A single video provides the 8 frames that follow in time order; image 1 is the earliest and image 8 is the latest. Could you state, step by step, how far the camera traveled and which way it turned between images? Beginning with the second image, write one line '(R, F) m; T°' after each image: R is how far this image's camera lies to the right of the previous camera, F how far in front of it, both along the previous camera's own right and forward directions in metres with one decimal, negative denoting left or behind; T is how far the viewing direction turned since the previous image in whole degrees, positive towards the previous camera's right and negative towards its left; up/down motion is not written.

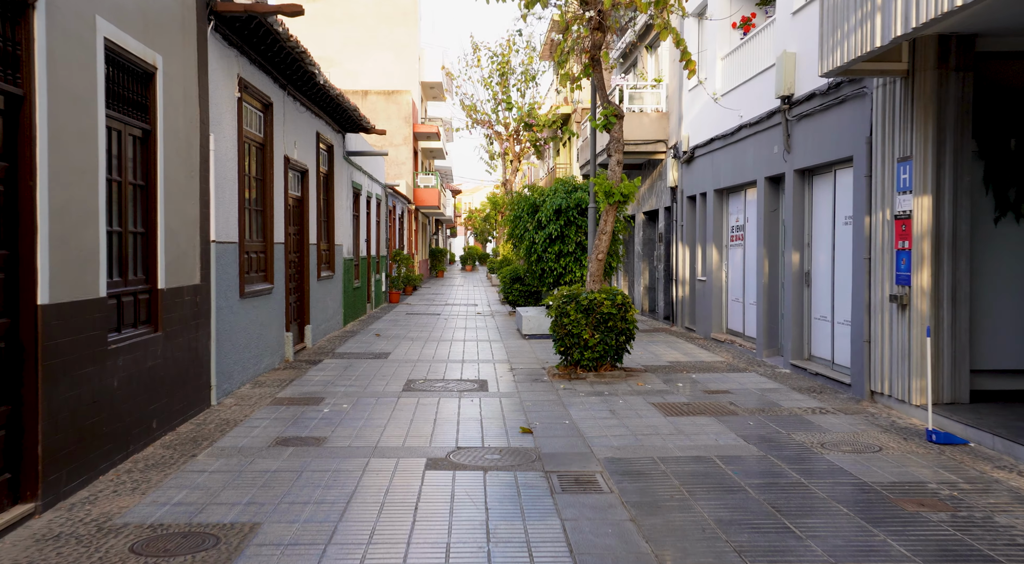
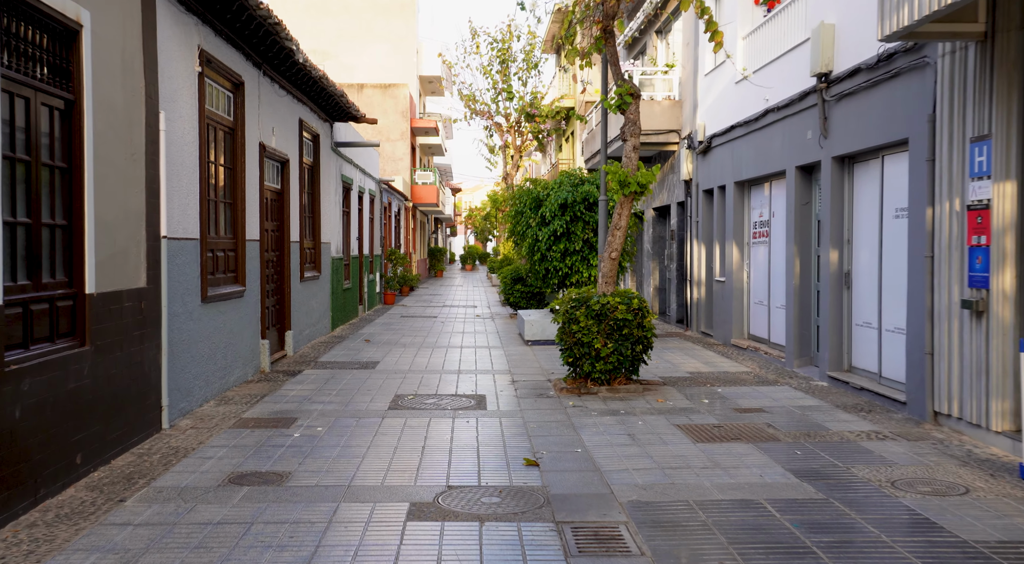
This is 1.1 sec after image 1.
(0.0, +1.1) m; 0°
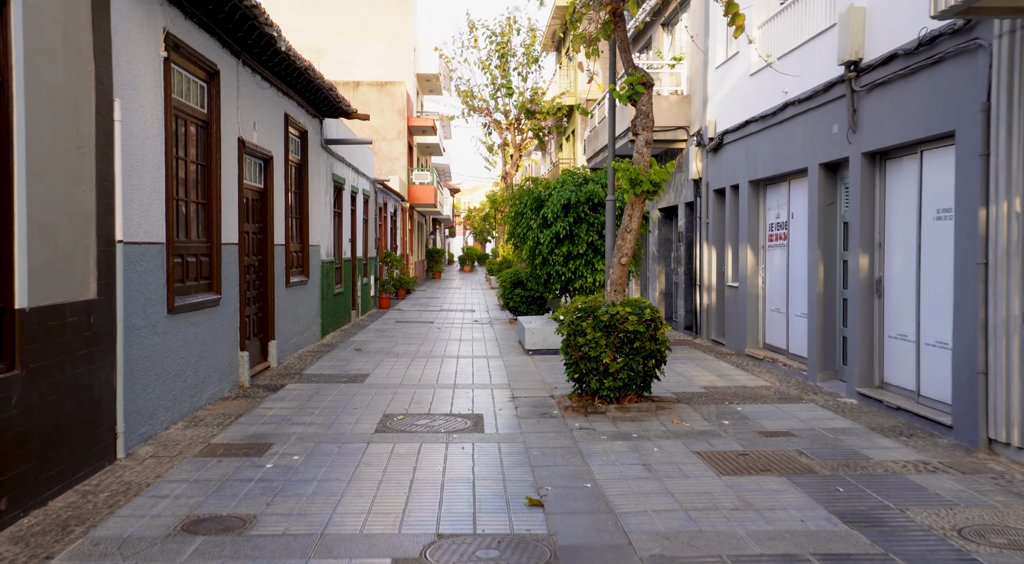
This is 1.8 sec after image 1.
(0.0, +0.7) m; 0°
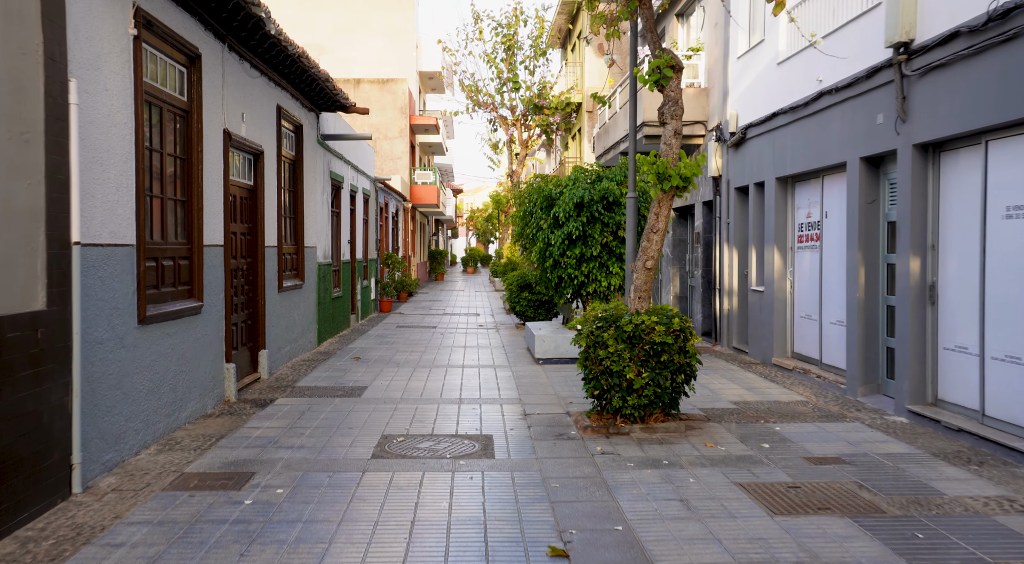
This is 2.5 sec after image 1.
(-0.1, +0.8) m; 0°
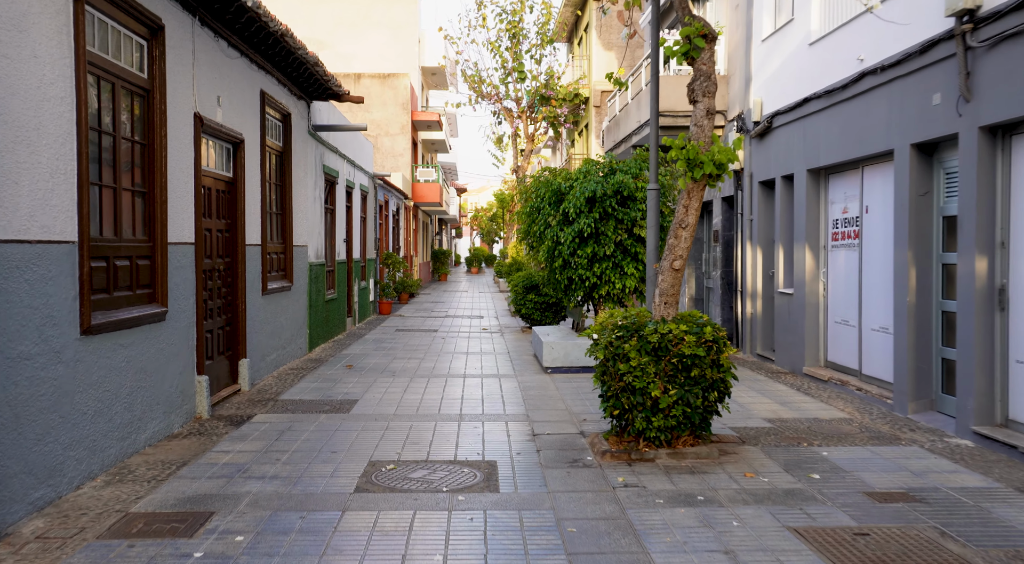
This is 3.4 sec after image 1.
(0.0, +0.9) m; 0°
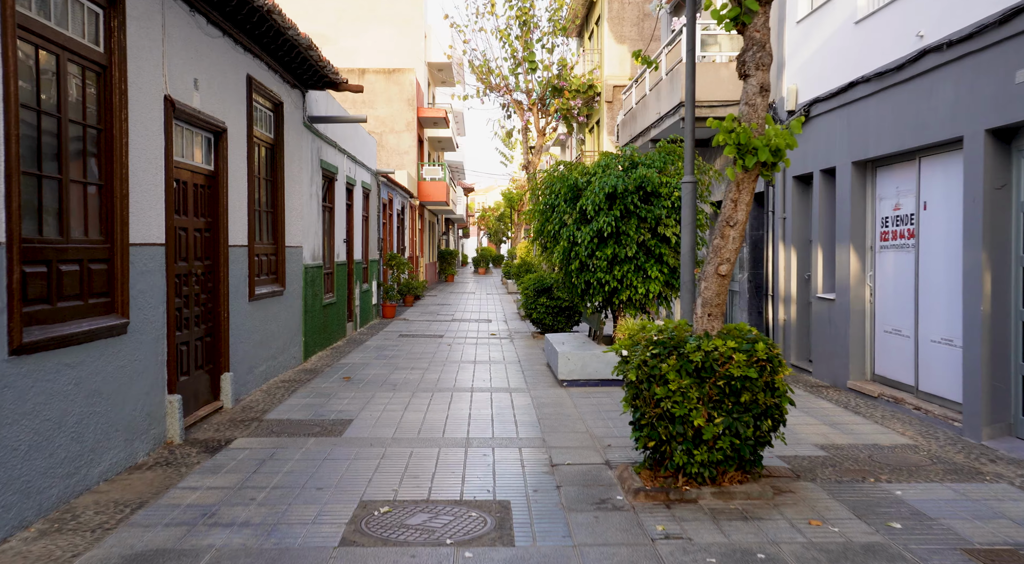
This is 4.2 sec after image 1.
(-0.1, +0.9) m; -1°
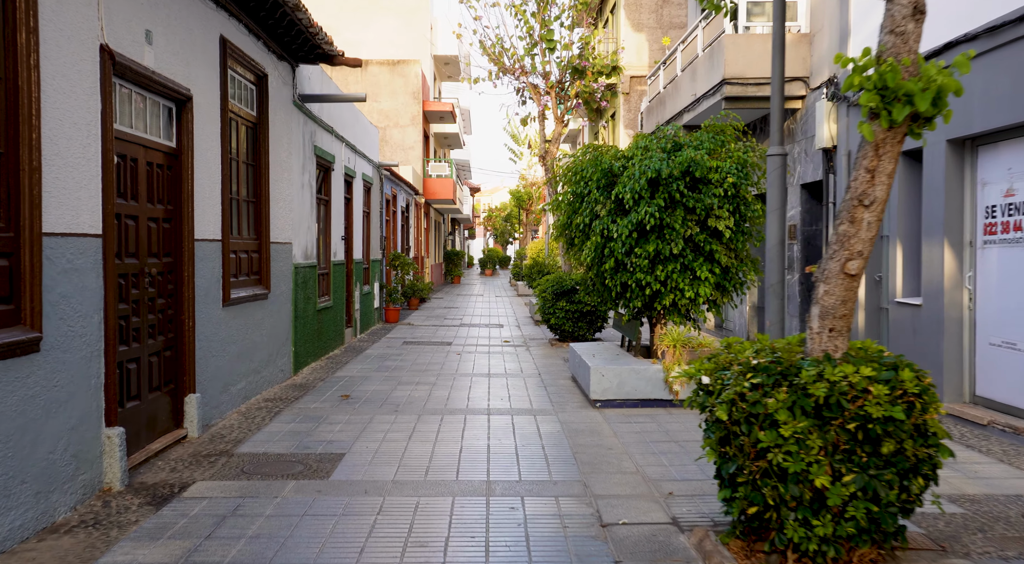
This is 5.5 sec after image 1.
(-0.2, +1.4) m; 0°
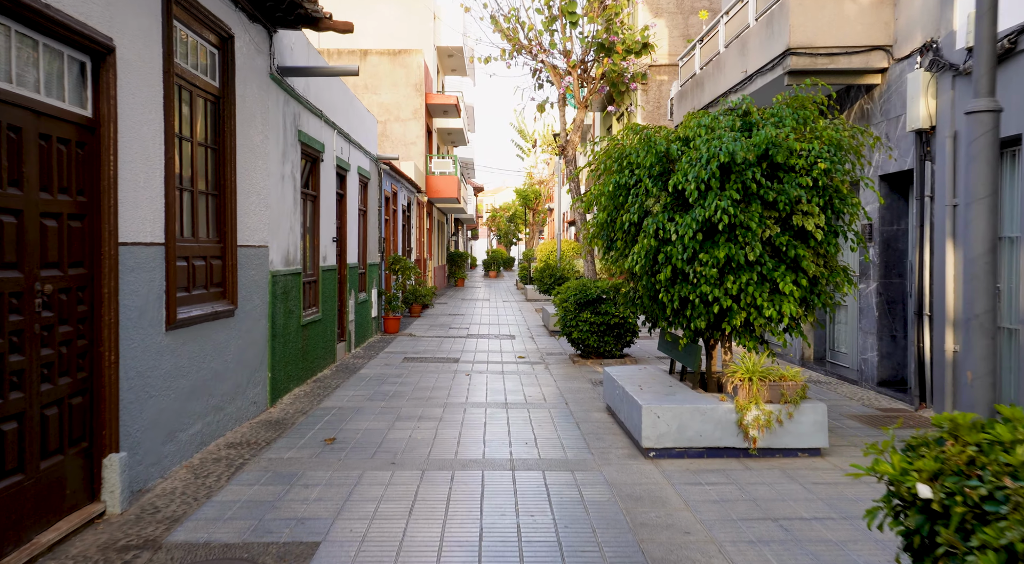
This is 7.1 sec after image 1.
(-0.2, +1.7) m; 0°
